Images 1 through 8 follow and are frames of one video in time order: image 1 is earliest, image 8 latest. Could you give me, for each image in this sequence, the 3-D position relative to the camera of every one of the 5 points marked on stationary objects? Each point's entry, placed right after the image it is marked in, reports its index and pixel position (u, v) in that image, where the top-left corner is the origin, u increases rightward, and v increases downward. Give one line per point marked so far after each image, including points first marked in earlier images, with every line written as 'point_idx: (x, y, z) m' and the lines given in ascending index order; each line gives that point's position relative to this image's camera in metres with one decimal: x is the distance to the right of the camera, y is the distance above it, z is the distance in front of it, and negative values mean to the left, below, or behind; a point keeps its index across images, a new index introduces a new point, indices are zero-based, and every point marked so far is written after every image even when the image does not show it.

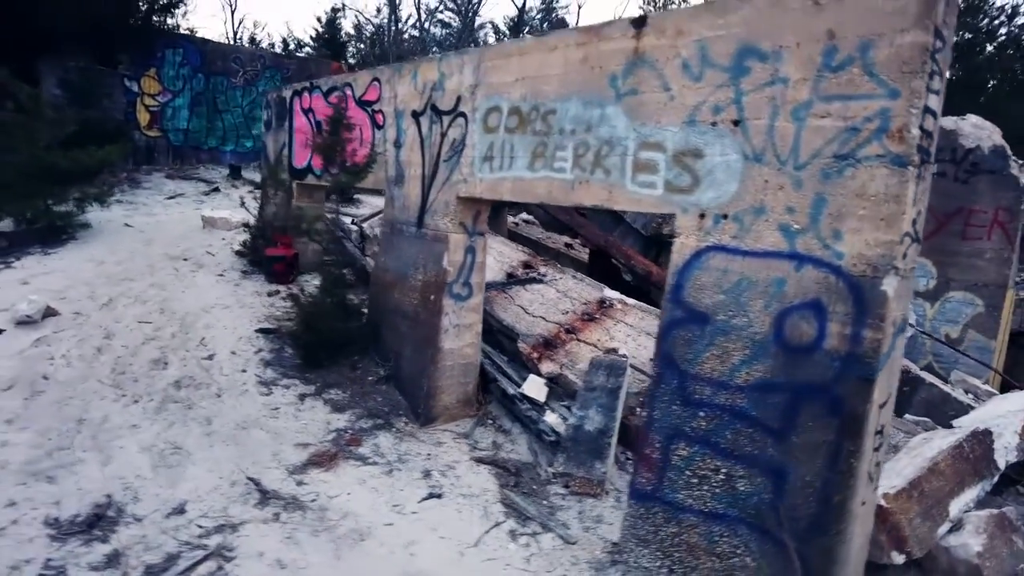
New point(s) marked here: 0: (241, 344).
0: (-3.2, -0.7, +7.4) m
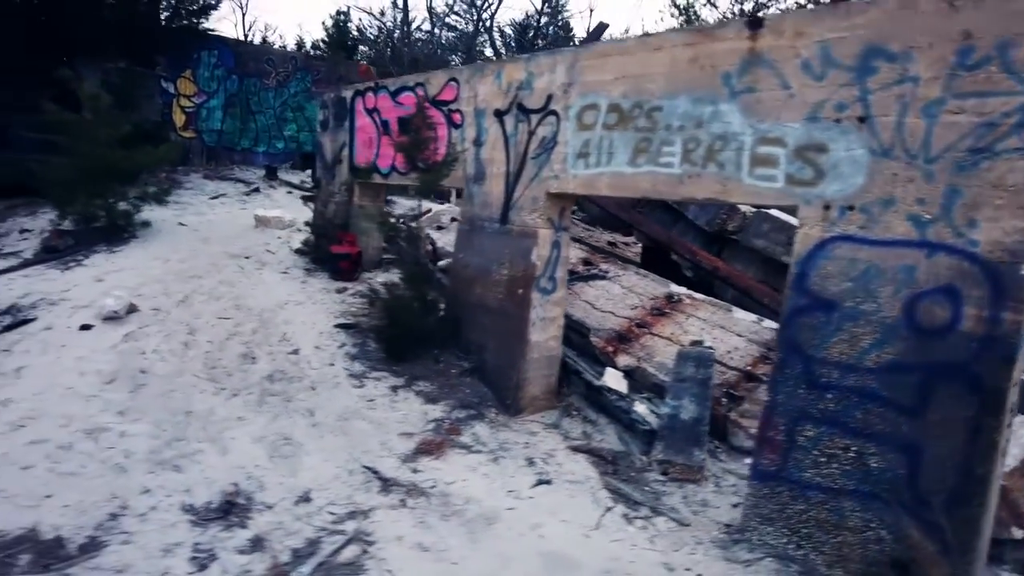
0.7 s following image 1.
0: (-2.3, -0.6, +7.5) m
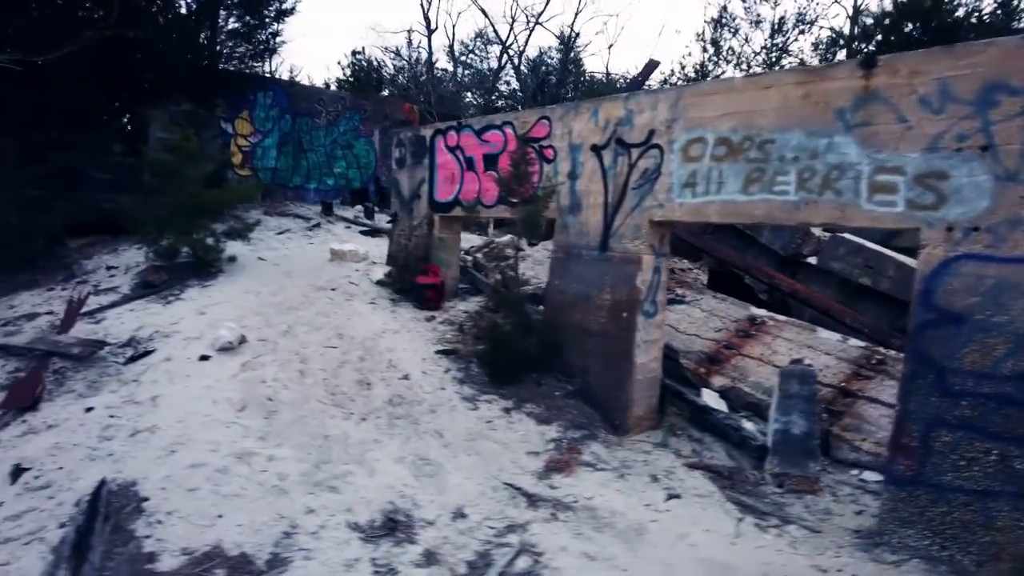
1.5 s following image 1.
0: (-1.0, -1.0, +7.8) m
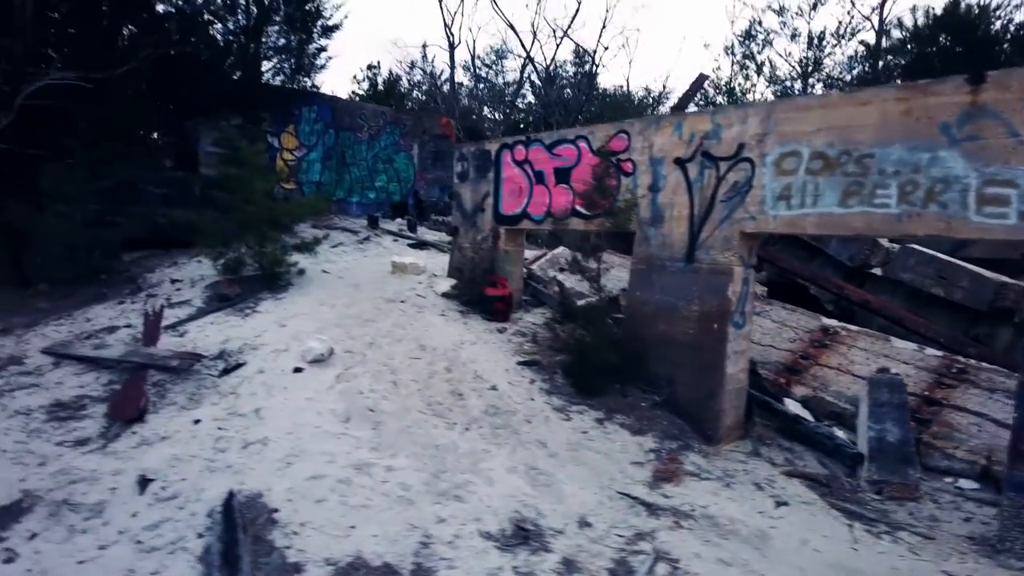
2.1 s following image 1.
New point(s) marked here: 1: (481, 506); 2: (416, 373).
0: (0.0, -1.1, +7.9) m
1: (-0.3, -1.9, +5.5) m
2: (-1.2, -1.0, +7.7) m
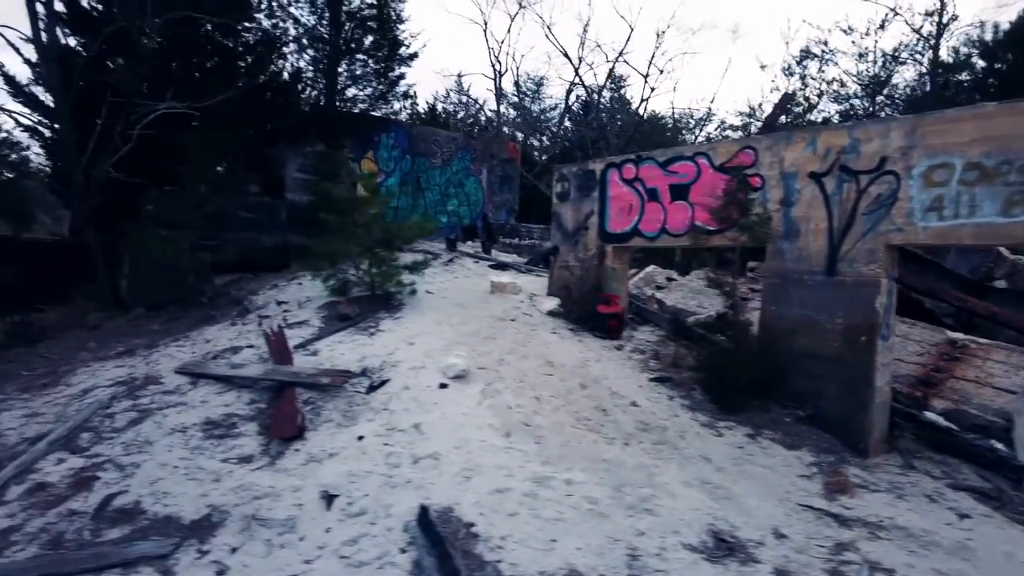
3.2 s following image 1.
0: (+1.7, -1.3, +7.9) m
1: (+1.4, -2.0, +5.4) m
2: (+0.5, -1.2, +7.7) m
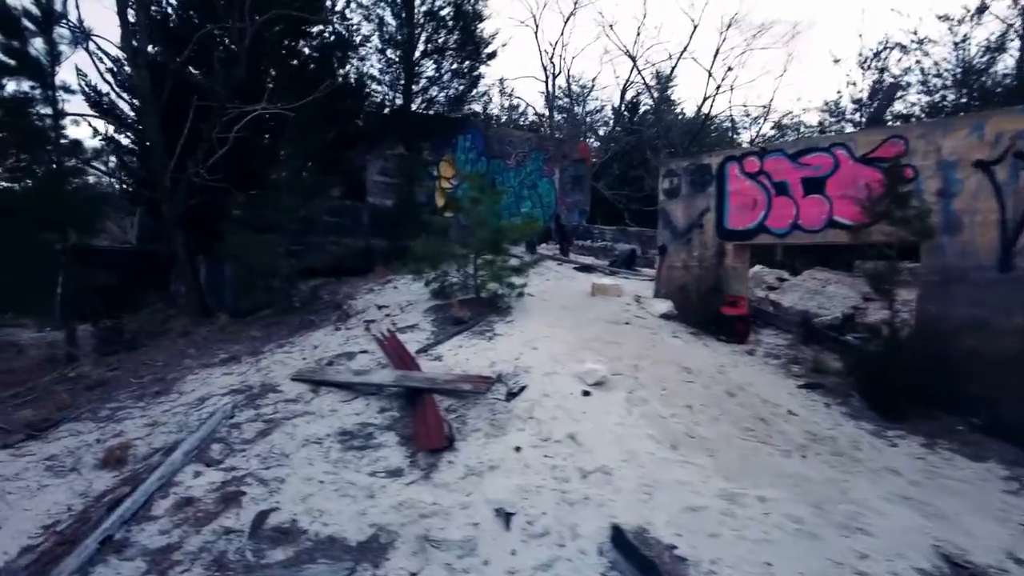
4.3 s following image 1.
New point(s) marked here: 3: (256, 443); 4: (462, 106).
0: (+3.3, -1.3, +7.3) m
1: (+2.9, -2.0, +4.8) m
2: (+2.2, -1.2, +7.1) m
3: (-2.6, -1.6, +6.5) m
4: (-1.3, +4.5, +15.5) m
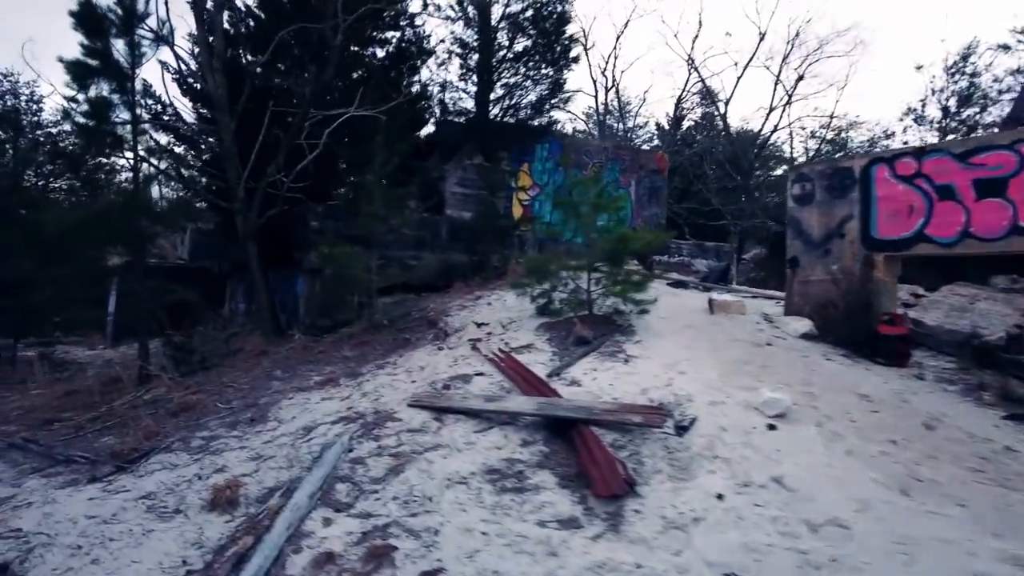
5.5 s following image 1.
0: (+4.9, -1.4, +6.1) m
1: (+4.4, -2.0, +3.7) m
2: (+3.7, -1.4, +6.0) m
3: (-1.1, -1.7, +5.5) m
4: (+0.5, +4.1, +14.7) m
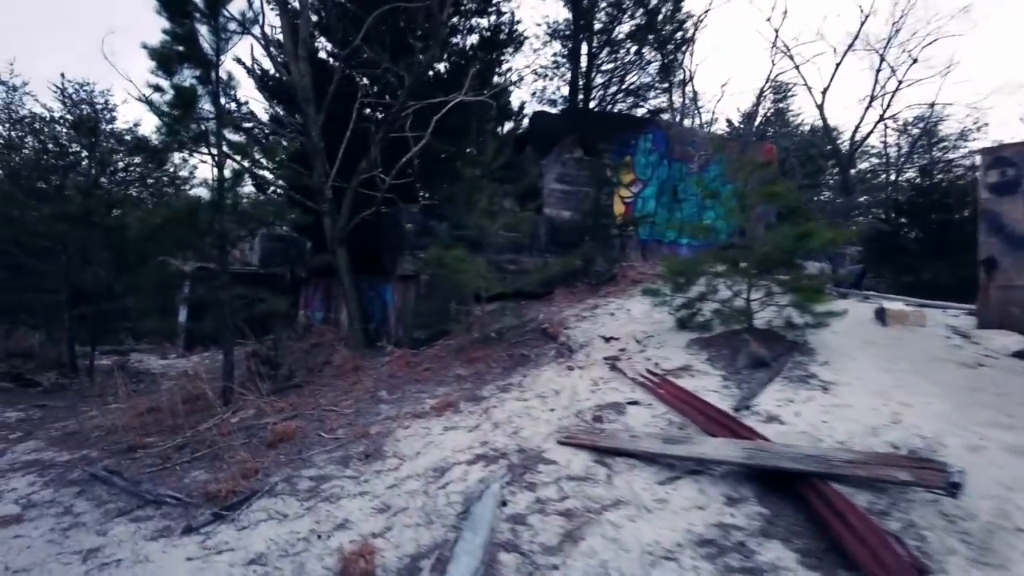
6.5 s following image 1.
0: (+6.4, -1.5, +4.4) m
1: (+5.8, -2.1, +2.0) m
2: (+5.2, -1.4, +4.4) m
3: (+0.4, -1.8, +4.2) m
4: (+2.6, +3.9, +13.3) m
